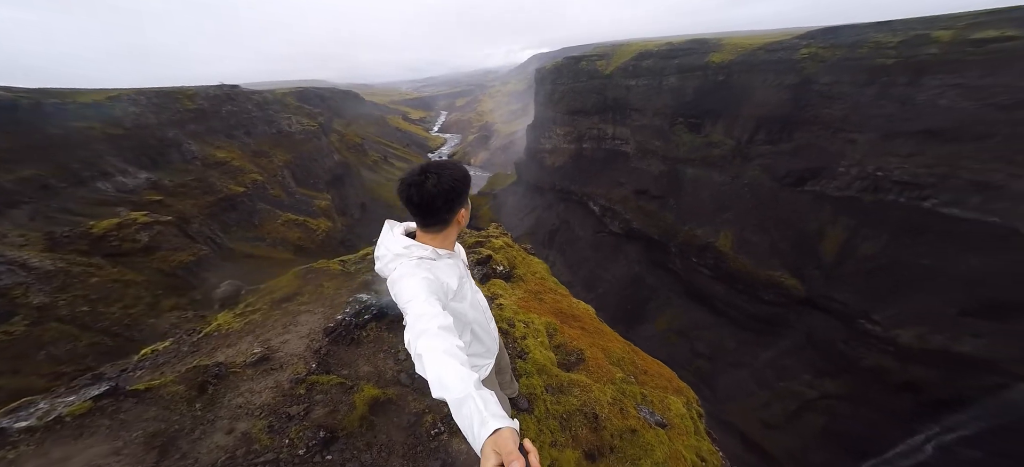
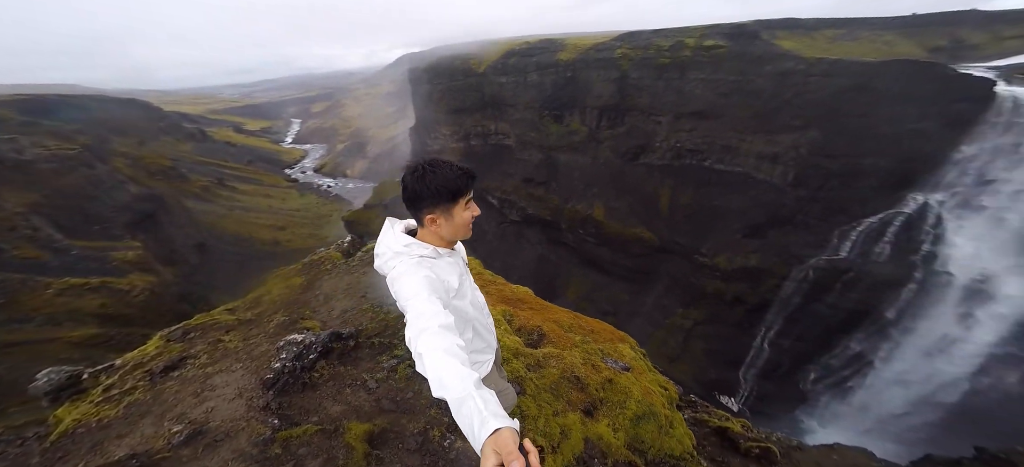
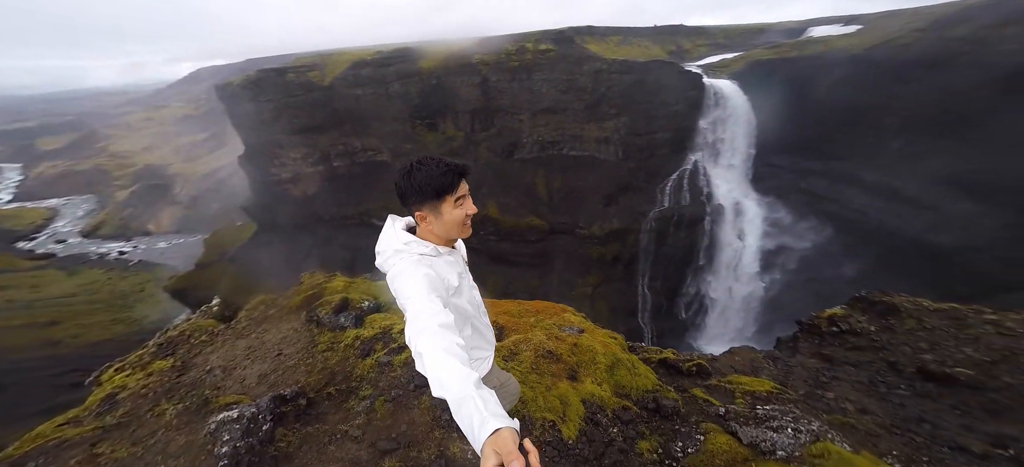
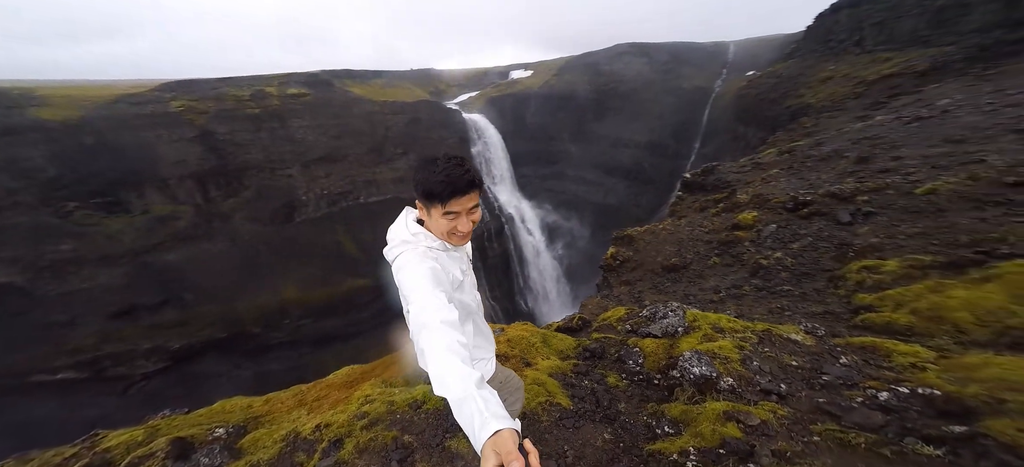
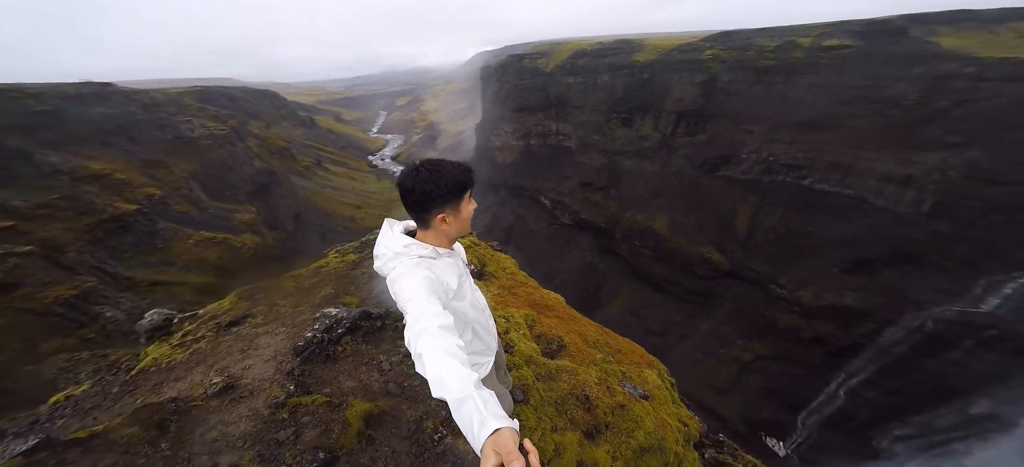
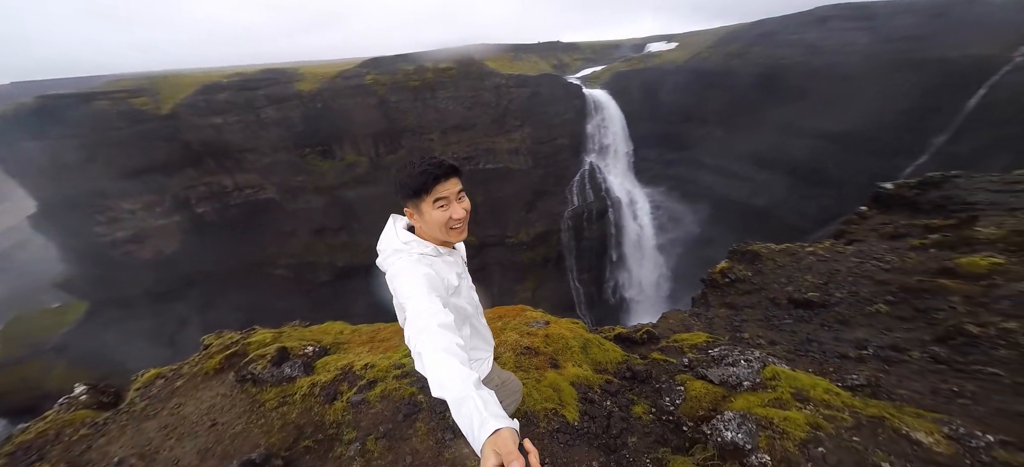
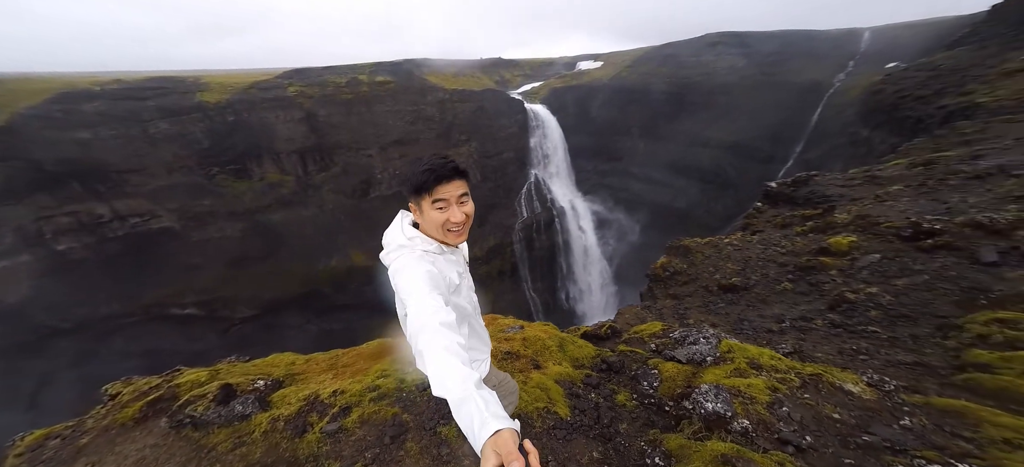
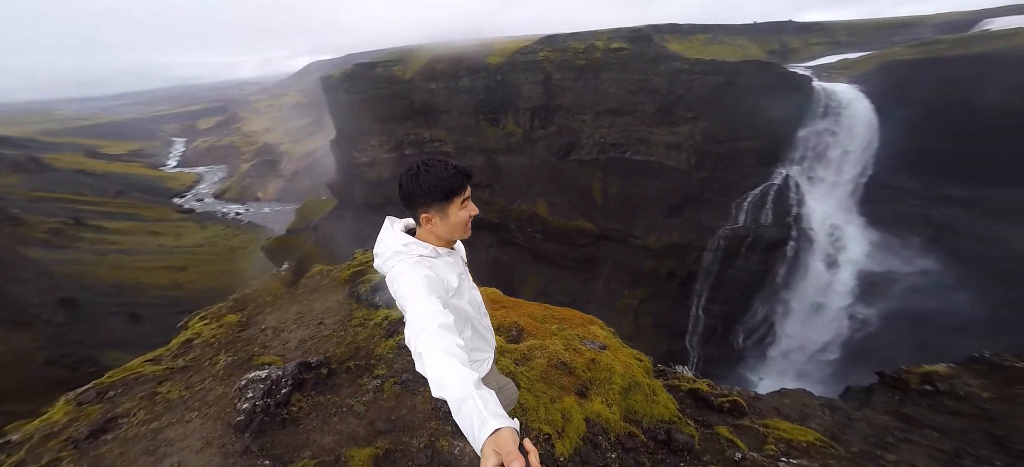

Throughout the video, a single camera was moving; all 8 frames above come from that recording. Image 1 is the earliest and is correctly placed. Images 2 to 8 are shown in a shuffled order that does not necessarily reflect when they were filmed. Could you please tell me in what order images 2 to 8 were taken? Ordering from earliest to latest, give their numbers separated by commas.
5, 2, 8, 3, 6, 7, 4
